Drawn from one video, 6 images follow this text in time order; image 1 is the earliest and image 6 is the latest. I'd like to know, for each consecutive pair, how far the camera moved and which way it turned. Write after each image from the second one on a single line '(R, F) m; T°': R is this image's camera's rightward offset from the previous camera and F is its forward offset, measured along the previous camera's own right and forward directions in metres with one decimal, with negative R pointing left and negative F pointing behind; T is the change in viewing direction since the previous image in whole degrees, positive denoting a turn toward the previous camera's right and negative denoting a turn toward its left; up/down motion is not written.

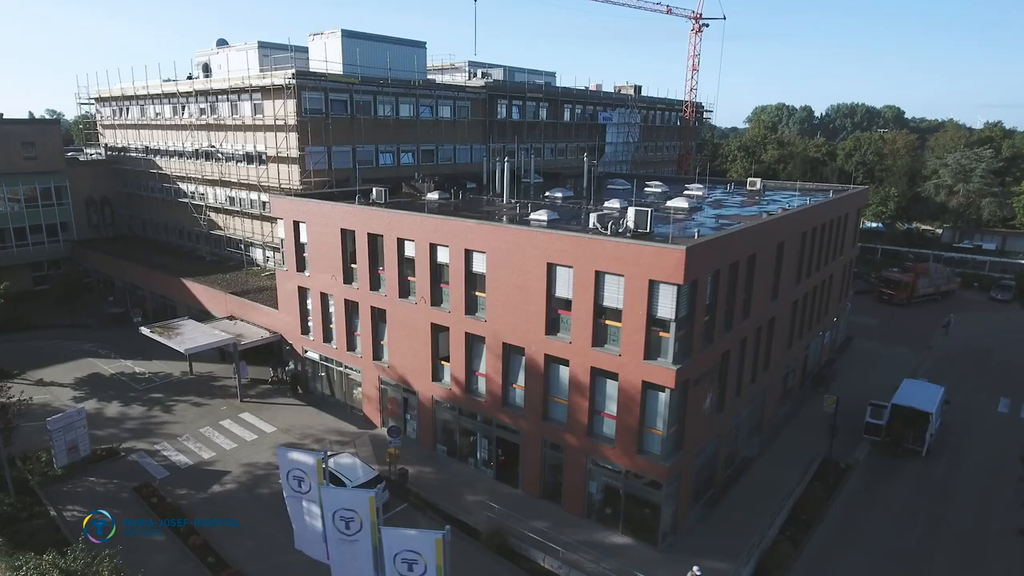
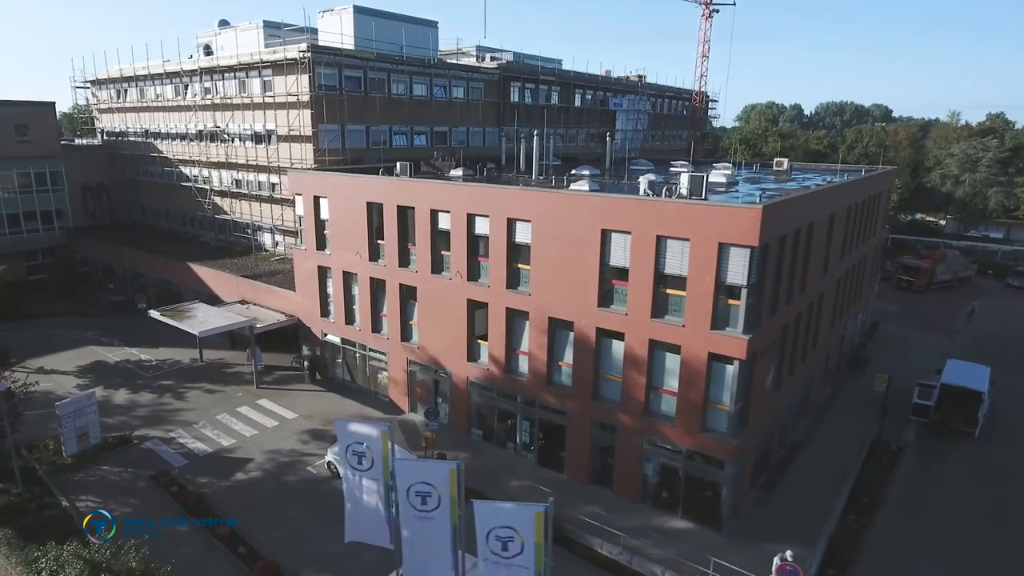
(-1.7, +1.3) m; +1°
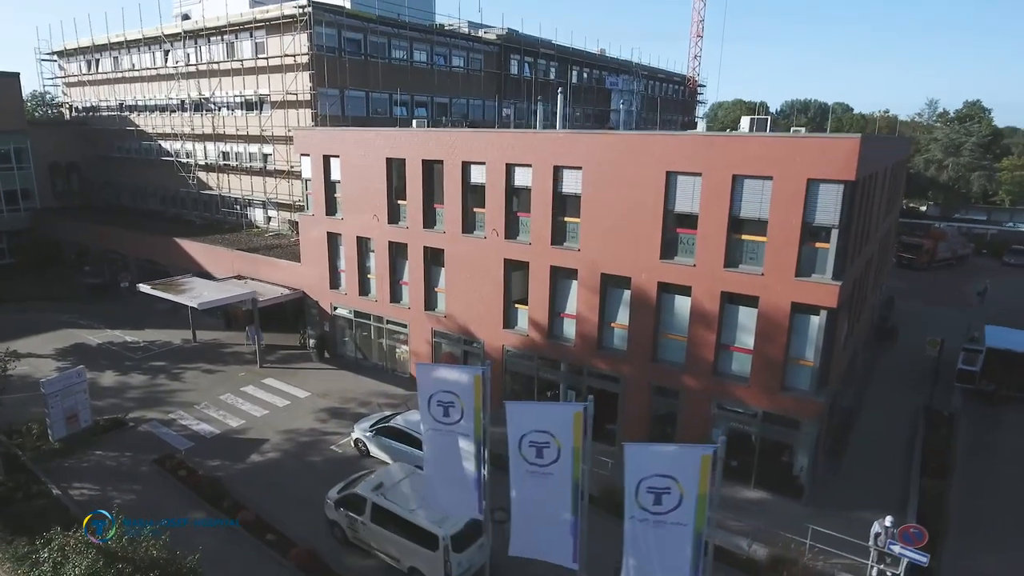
(-2.2, +1.8) m; +3°
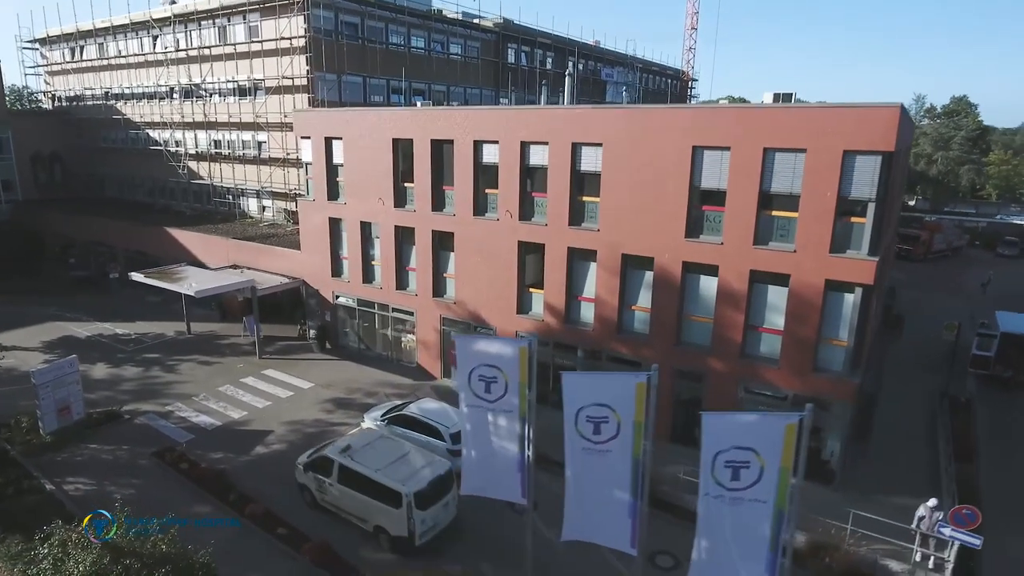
(-0.9, +0.7) m; +1°
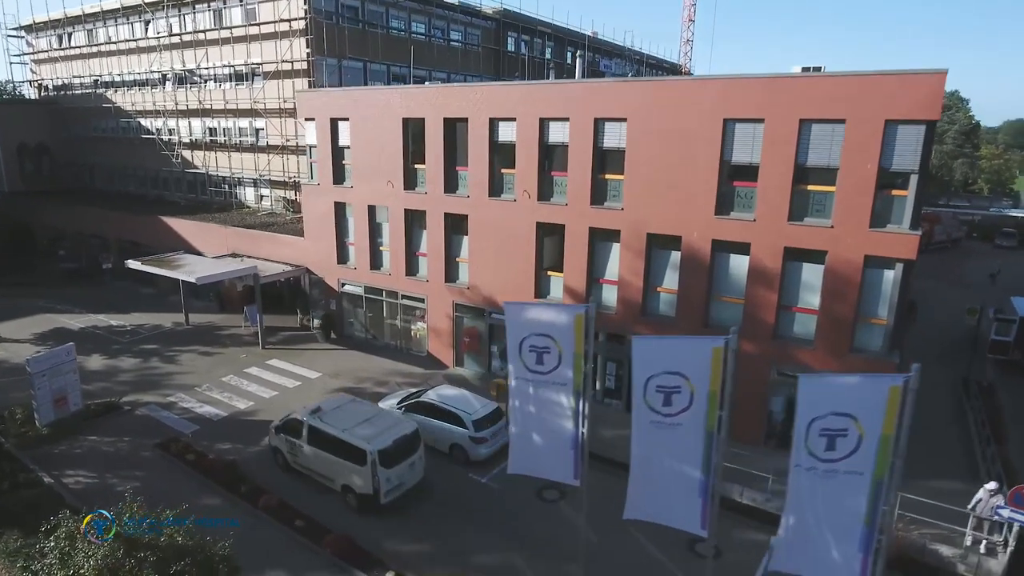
(-0.8, +0.7) m; +1°
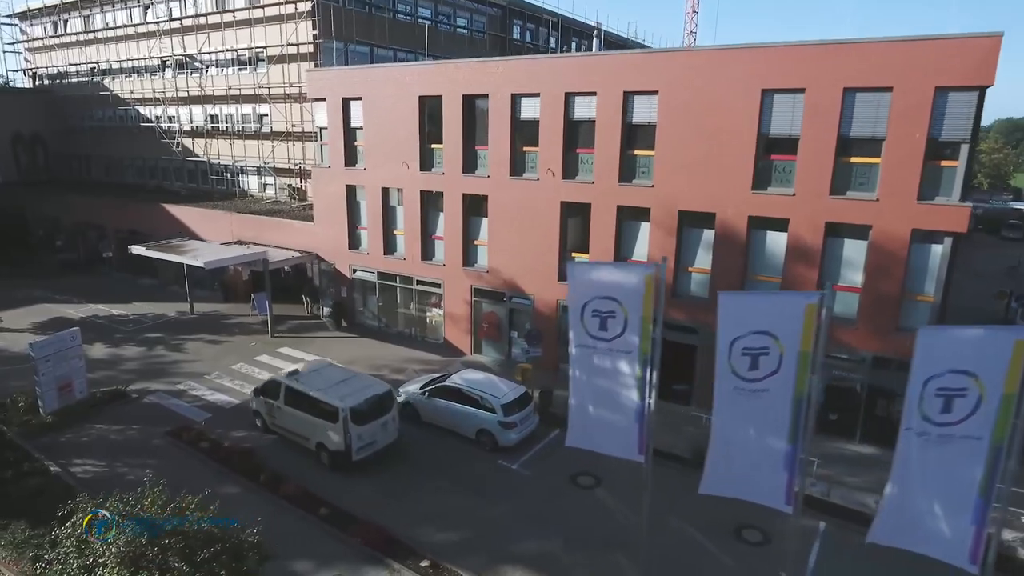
(-0.8, +0.6) m; +1°
